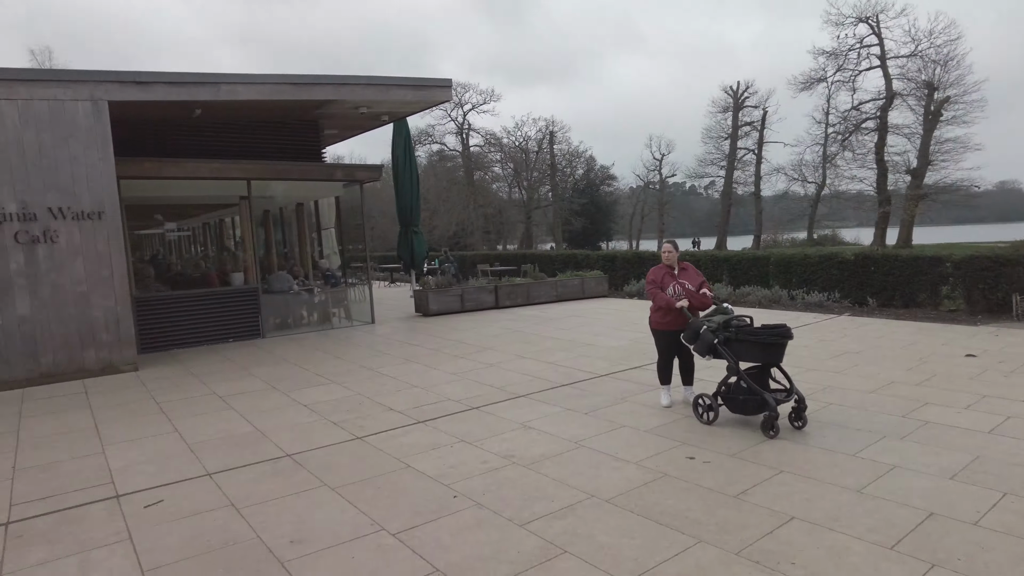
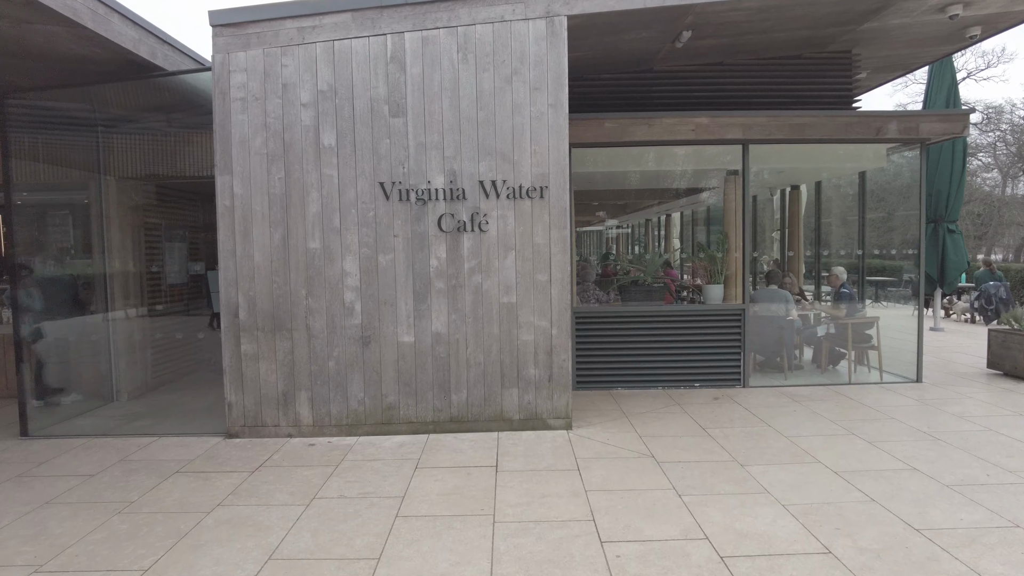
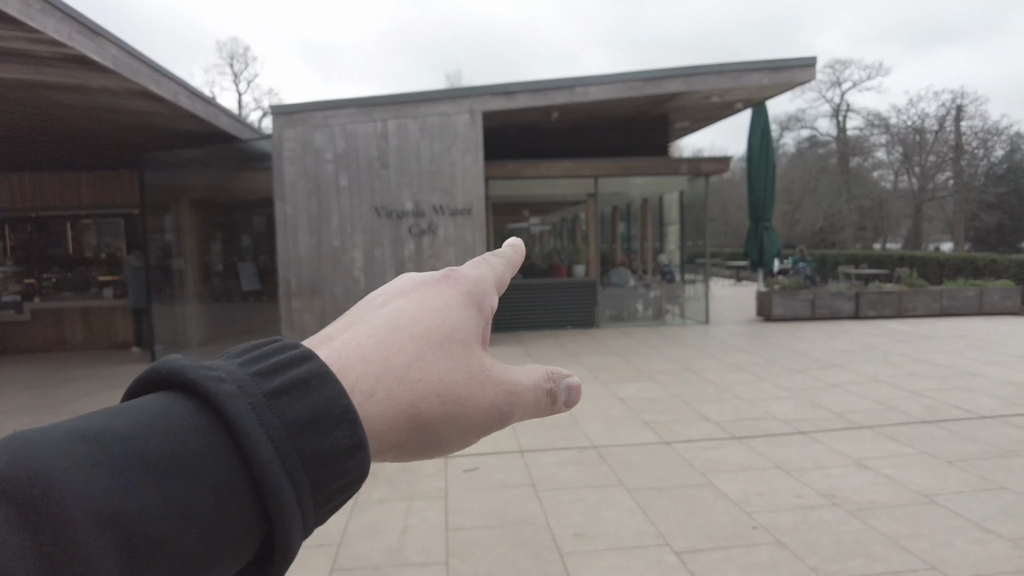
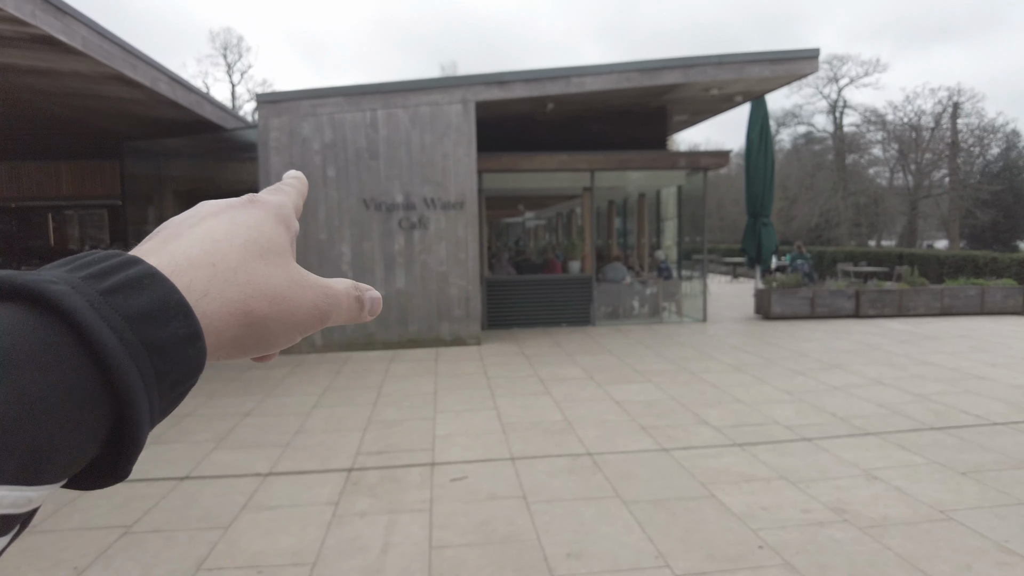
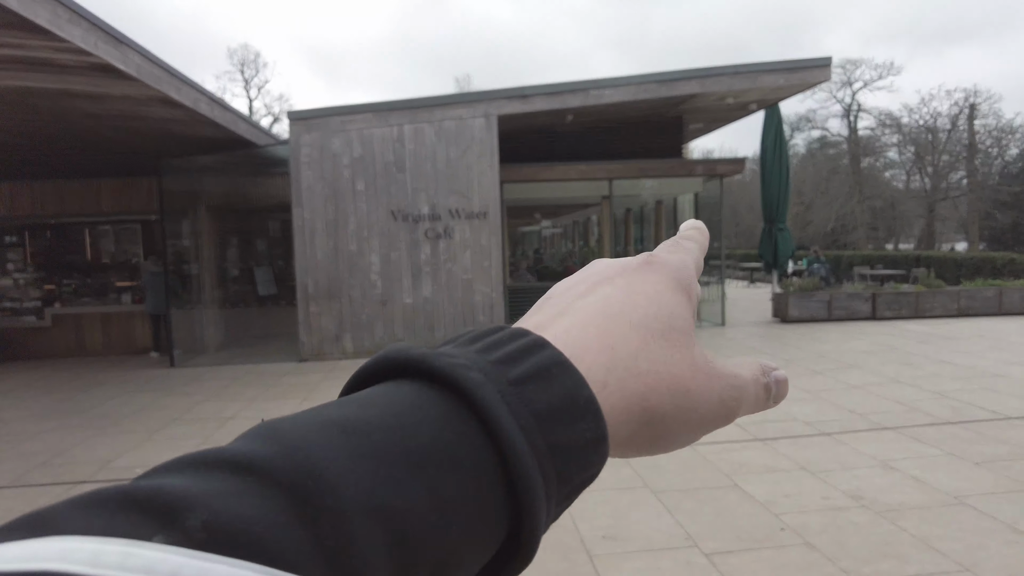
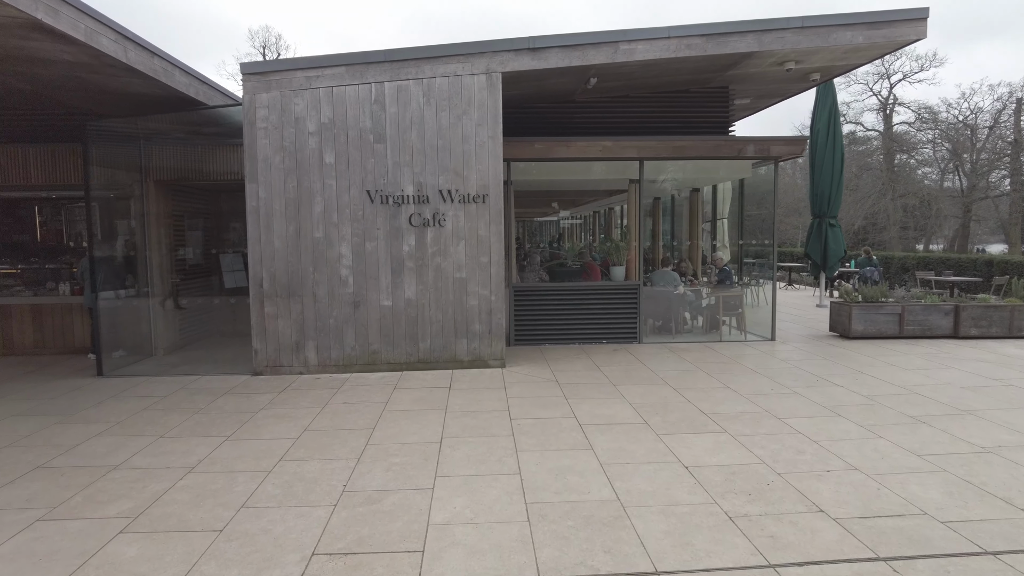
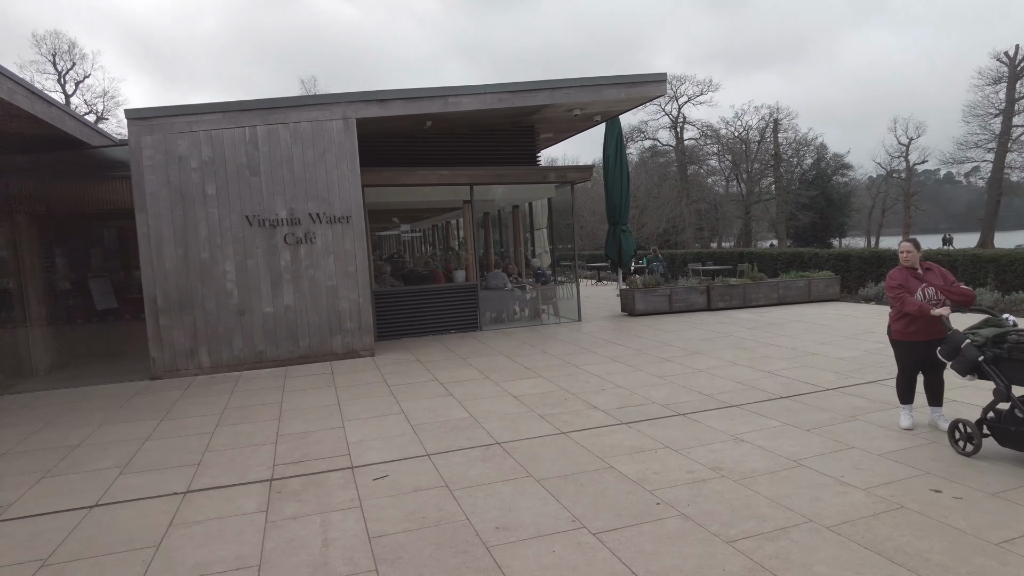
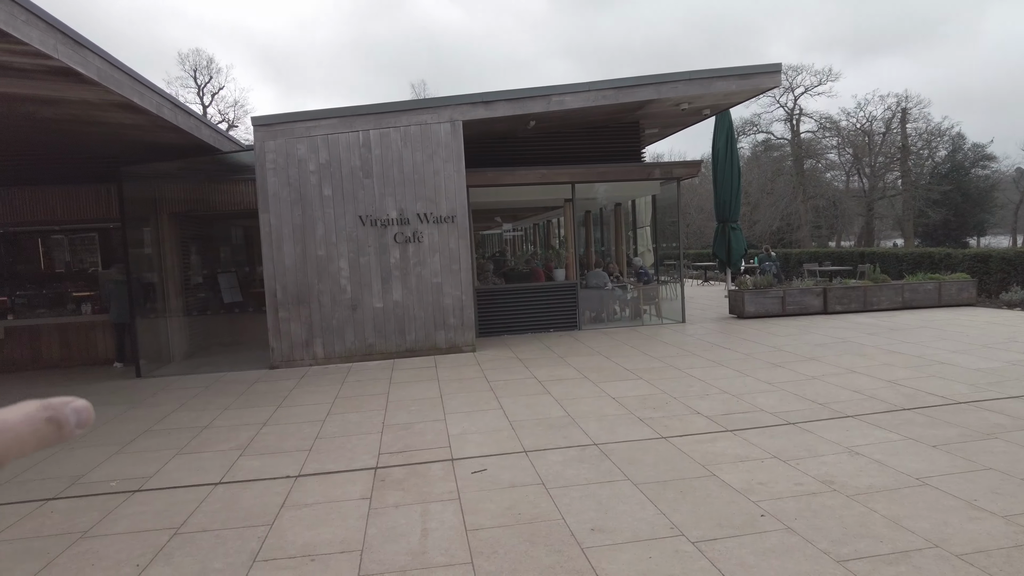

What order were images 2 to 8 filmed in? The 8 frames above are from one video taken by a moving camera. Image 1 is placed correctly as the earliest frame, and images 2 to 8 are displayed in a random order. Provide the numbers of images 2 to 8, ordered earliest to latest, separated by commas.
7, 8, 5, 3, 4, 6, 2
